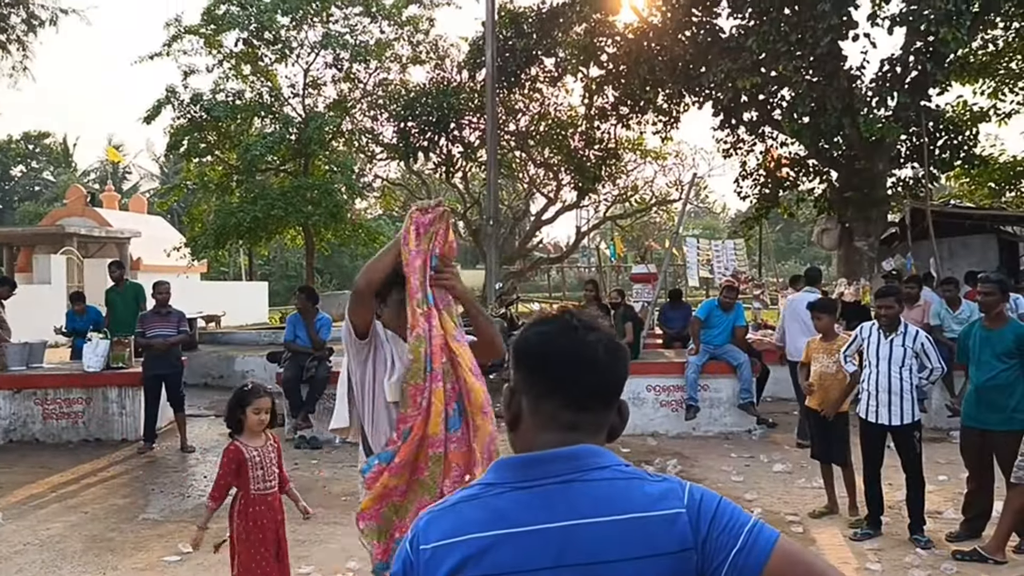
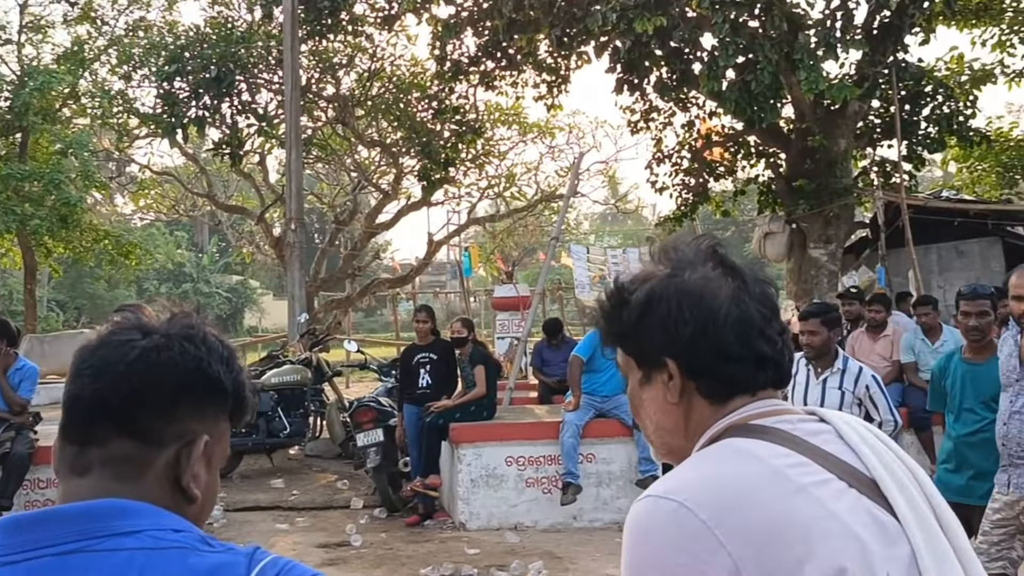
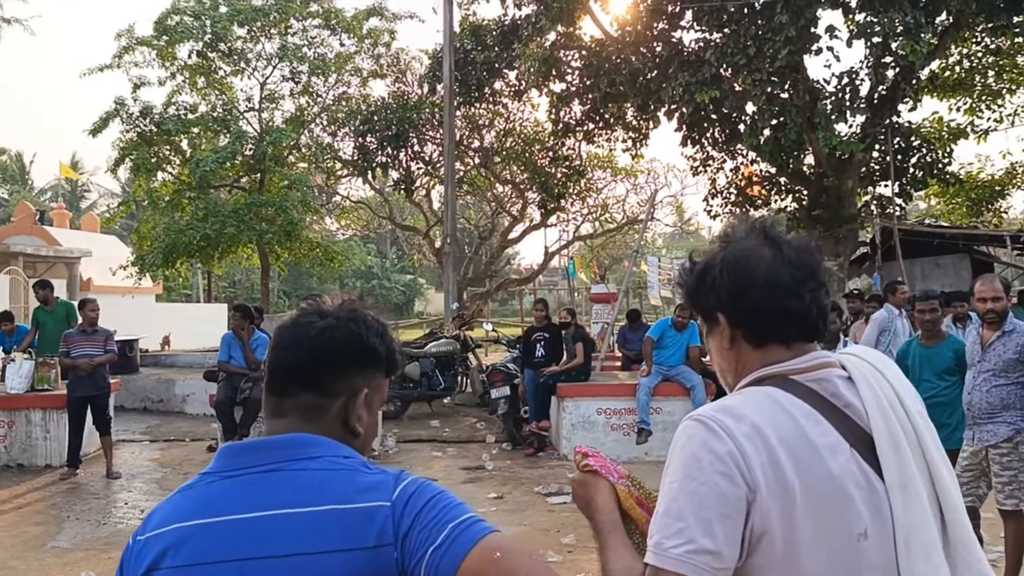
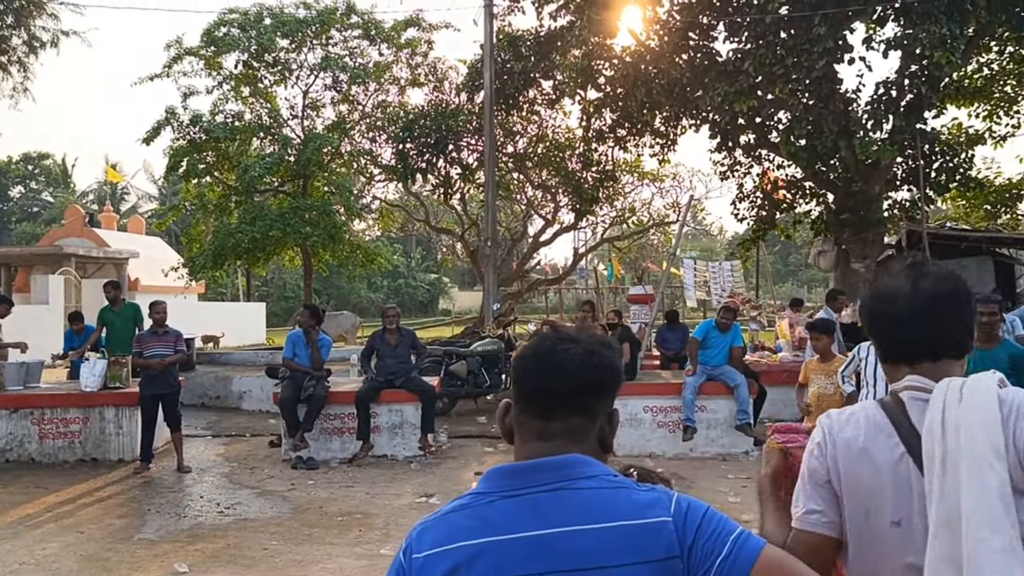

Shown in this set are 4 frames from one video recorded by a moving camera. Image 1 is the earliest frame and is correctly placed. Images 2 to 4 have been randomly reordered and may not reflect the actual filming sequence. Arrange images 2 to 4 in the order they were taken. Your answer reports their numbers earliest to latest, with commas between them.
4, 3, 2
